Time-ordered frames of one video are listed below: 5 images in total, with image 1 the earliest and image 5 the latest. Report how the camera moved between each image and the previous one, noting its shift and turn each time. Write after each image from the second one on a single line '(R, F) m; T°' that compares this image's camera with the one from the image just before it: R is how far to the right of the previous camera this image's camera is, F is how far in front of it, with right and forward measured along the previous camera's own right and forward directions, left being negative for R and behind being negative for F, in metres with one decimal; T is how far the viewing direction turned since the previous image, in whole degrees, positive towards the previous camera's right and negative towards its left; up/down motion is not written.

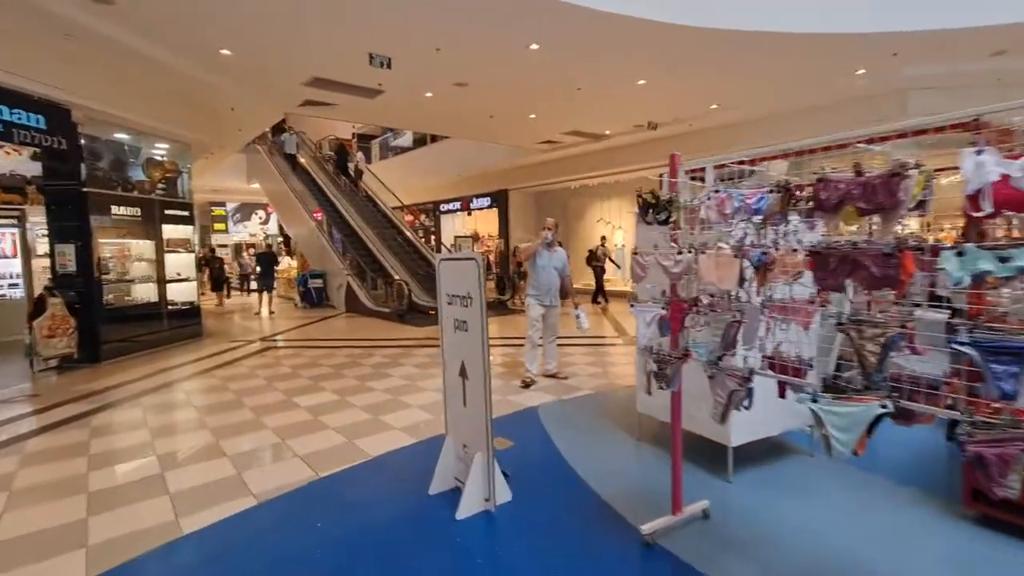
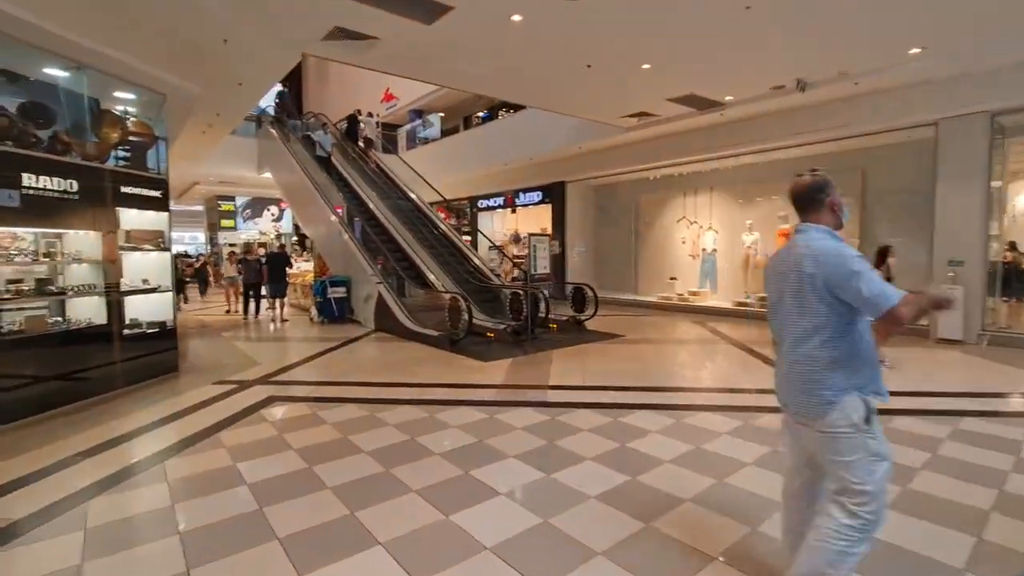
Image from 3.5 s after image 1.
(-1.1, +2.5) m; -1°
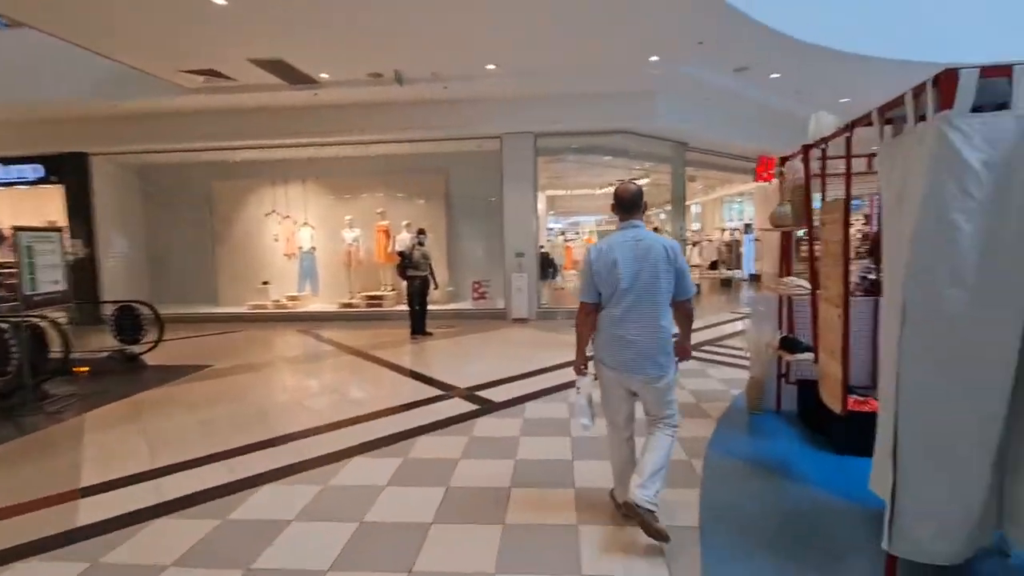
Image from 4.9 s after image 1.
(+0.2, +1.1) m; +46°
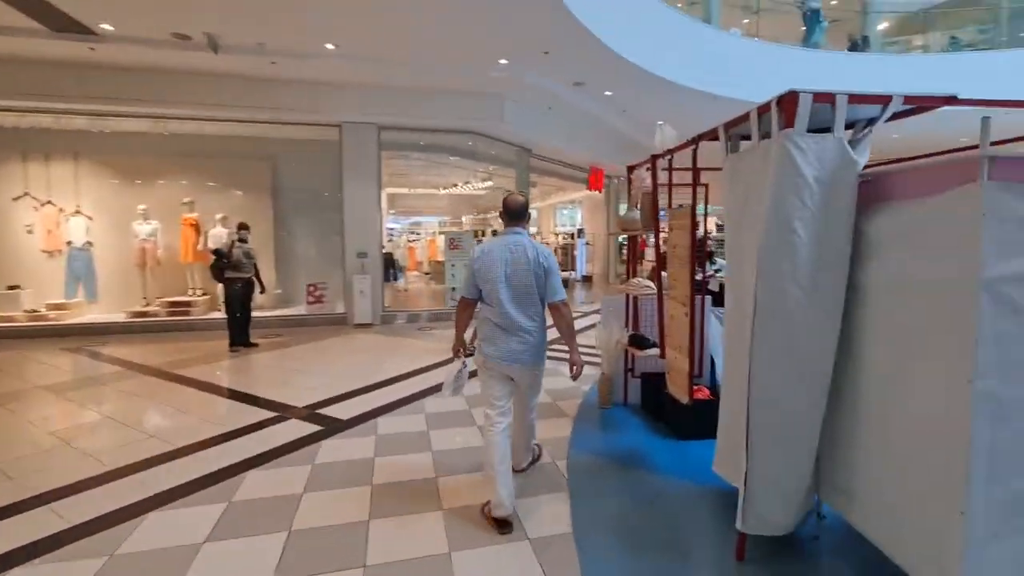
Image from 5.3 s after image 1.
(-0.1, +0.2) m; +19°
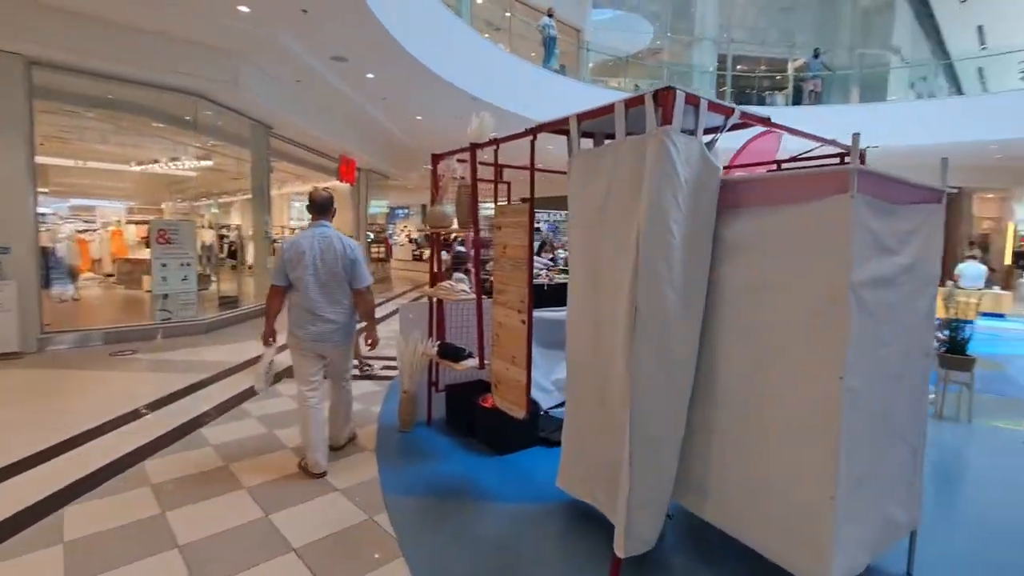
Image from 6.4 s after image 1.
(-0.3, +0.6) m; +30°
